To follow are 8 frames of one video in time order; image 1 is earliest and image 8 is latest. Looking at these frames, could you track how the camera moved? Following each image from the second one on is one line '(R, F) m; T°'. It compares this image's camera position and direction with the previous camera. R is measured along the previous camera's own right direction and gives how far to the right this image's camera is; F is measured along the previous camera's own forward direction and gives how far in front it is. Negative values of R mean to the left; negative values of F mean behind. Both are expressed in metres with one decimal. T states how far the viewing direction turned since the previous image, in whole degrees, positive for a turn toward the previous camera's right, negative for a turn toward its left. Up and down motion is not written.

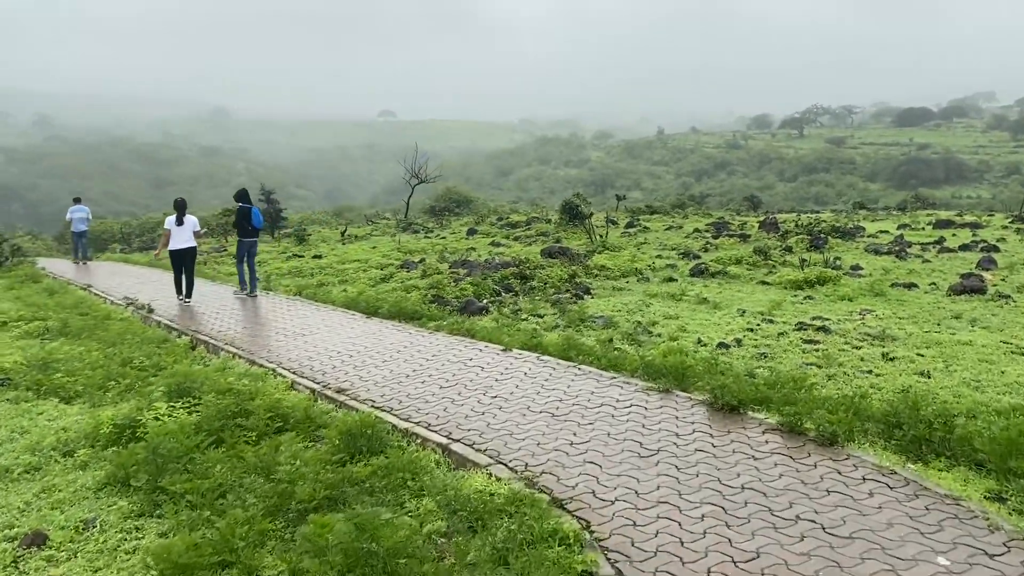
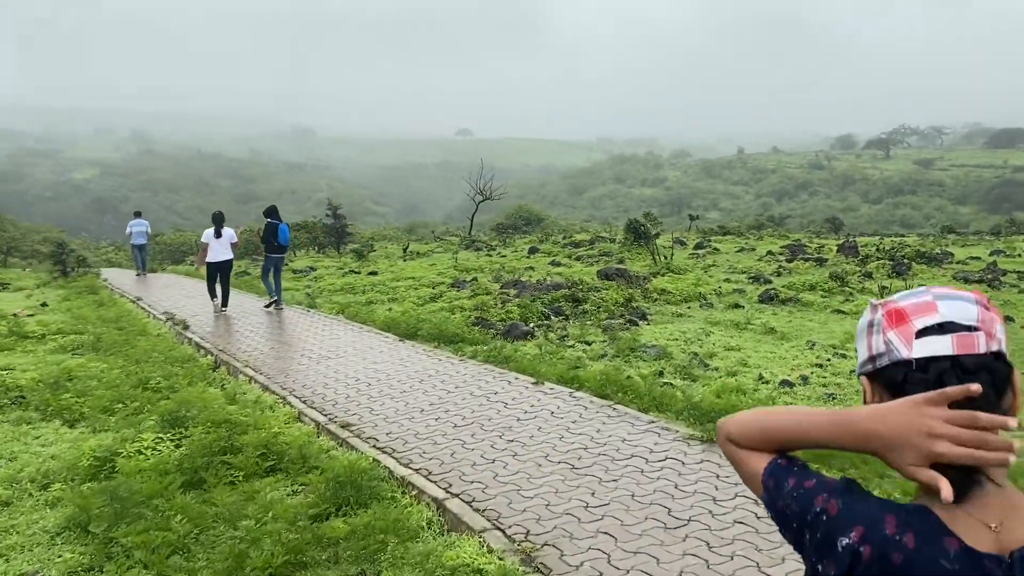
(+0.3, +0.7) m; -5°
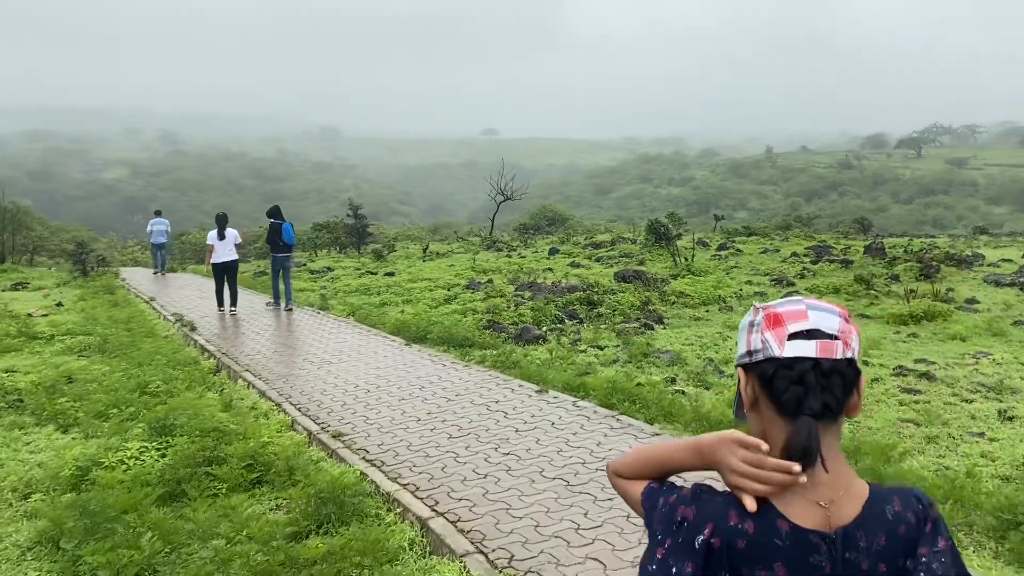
(+0.2, +0.2) m; -2°
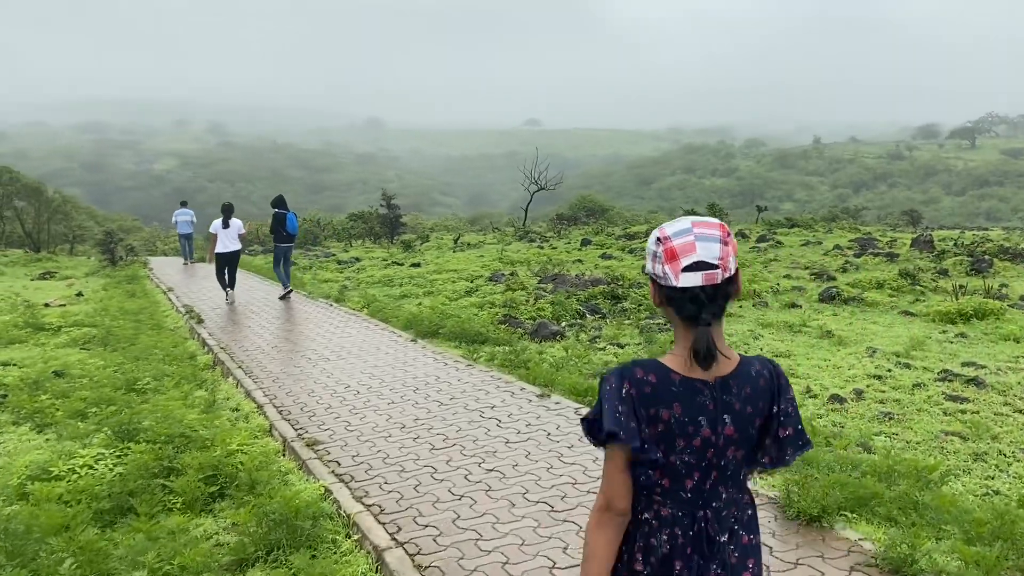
(+0.3, +0.5) m; -3°
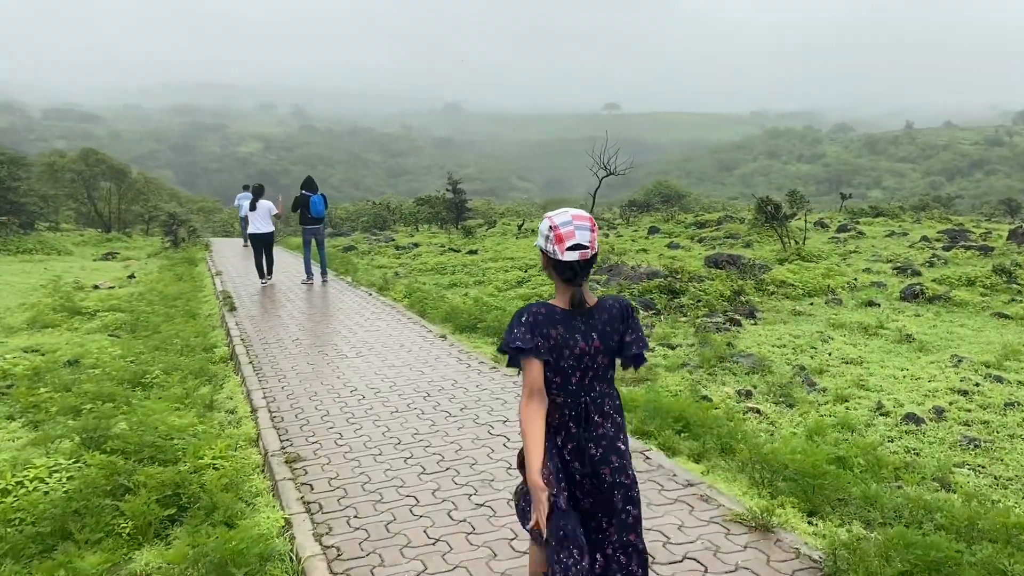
(+0.3, +0.7) m; -5°
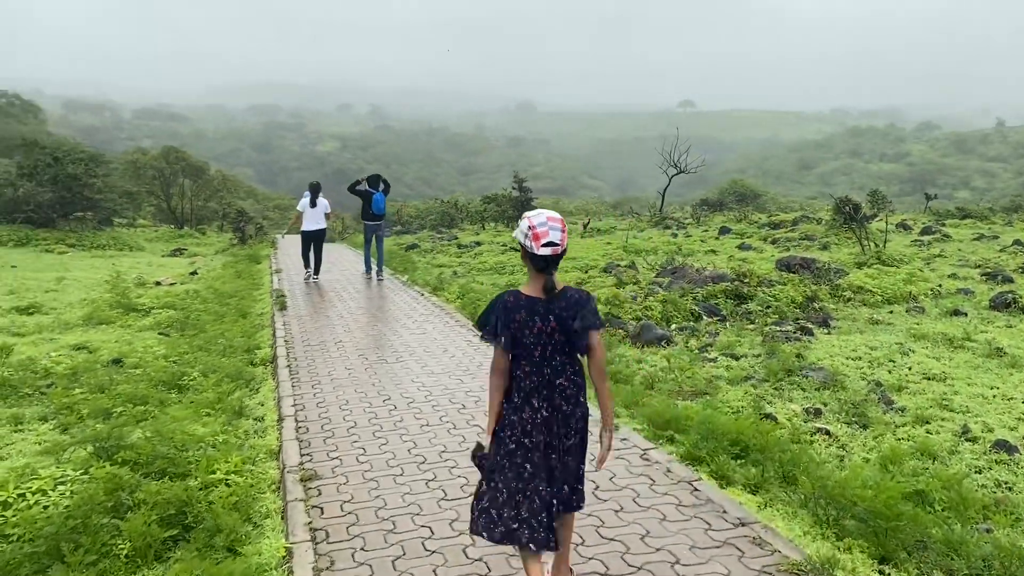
(+0.2, +0.4) m; -5°
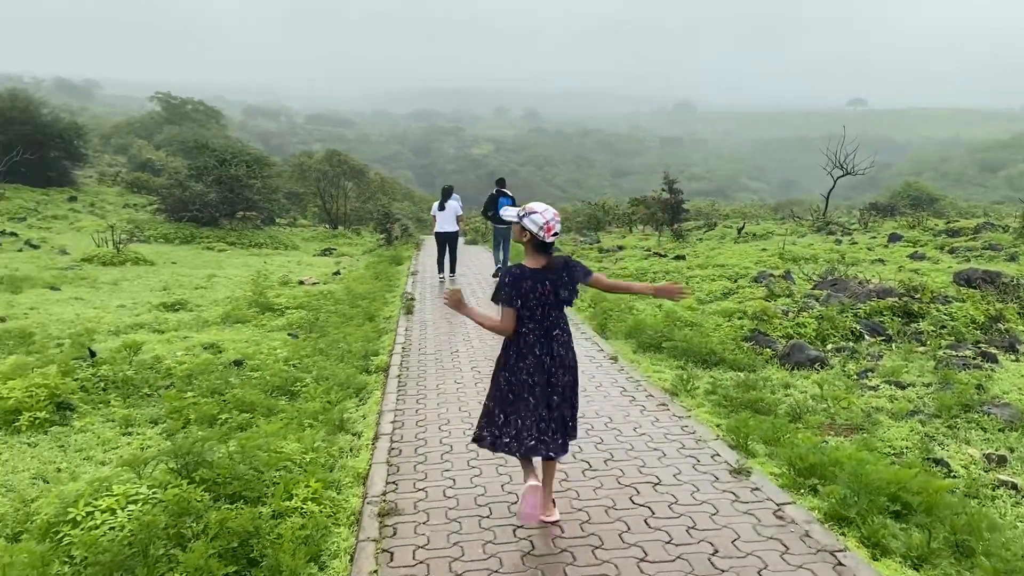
(+0.2, +0.6) m; -10°
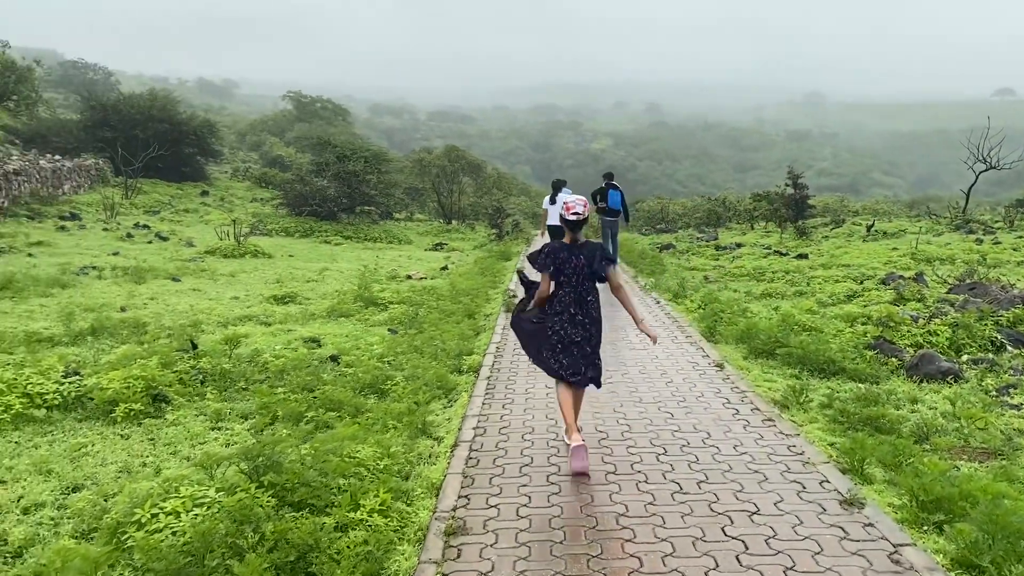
(+0.1, +0.3) m; -8°
